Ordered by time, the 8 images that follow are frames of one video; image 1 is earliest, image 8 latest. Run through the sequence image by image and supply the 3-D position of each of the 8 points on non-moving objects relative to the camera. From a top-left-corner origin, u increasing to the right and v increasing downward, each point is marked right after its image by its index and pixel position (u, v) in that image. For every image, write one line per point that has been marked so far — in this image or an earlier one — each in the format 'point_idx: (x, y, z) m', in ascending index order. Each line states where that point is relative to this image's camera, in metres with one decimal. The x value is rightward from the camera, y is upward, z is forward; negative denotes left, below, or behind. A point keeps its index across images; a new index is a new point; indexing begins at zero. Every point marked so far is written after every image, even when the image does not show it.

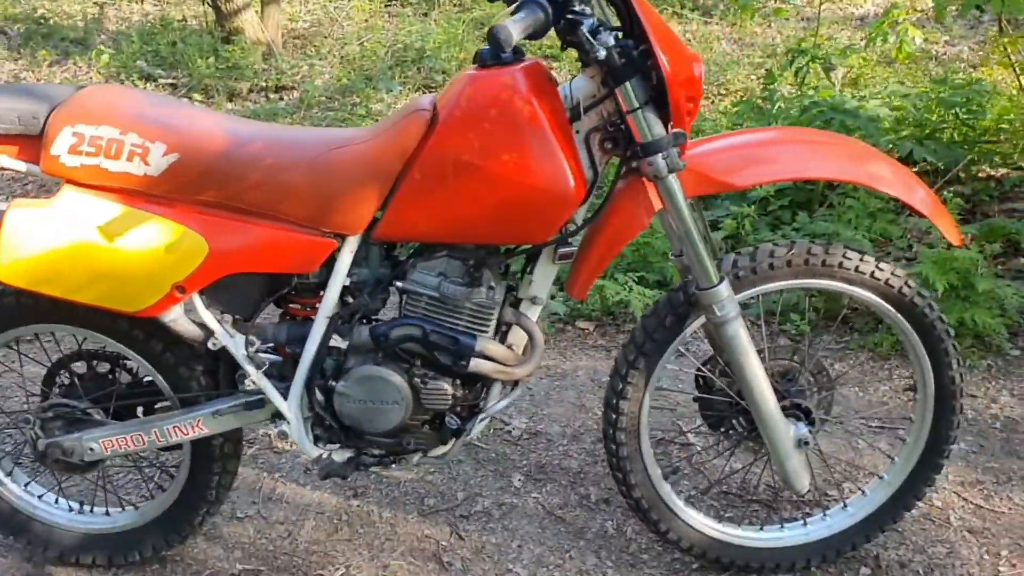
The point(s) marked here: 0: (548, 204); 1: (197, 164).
0: (+0.1, +0.2, +1.9) m
1: (-0.6, +0.2, +2.0) m
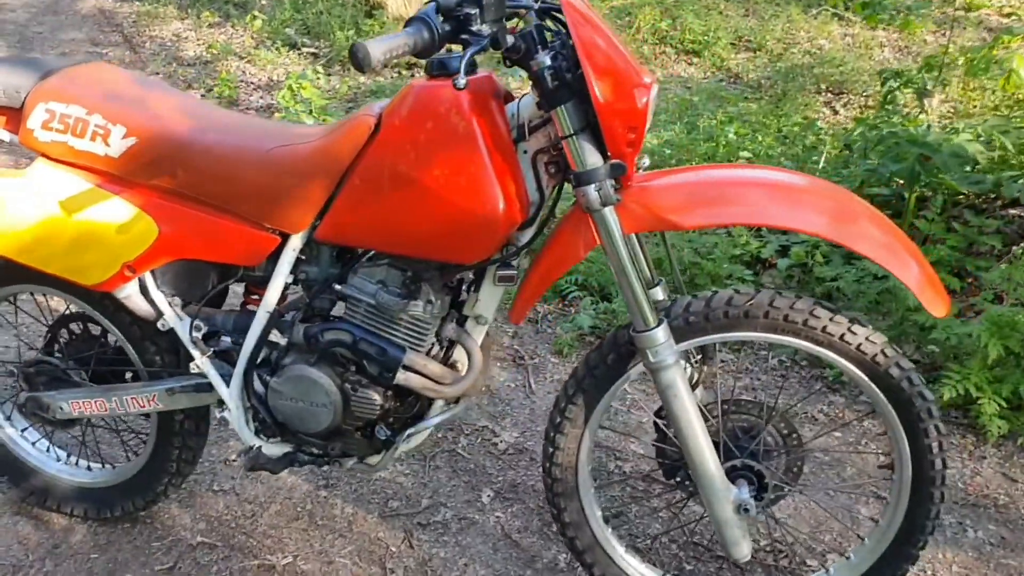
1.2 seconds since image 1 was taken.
0: (-0.1, +0.1, +1.9) m
1: (-0.7, +0.3, +2.0) m
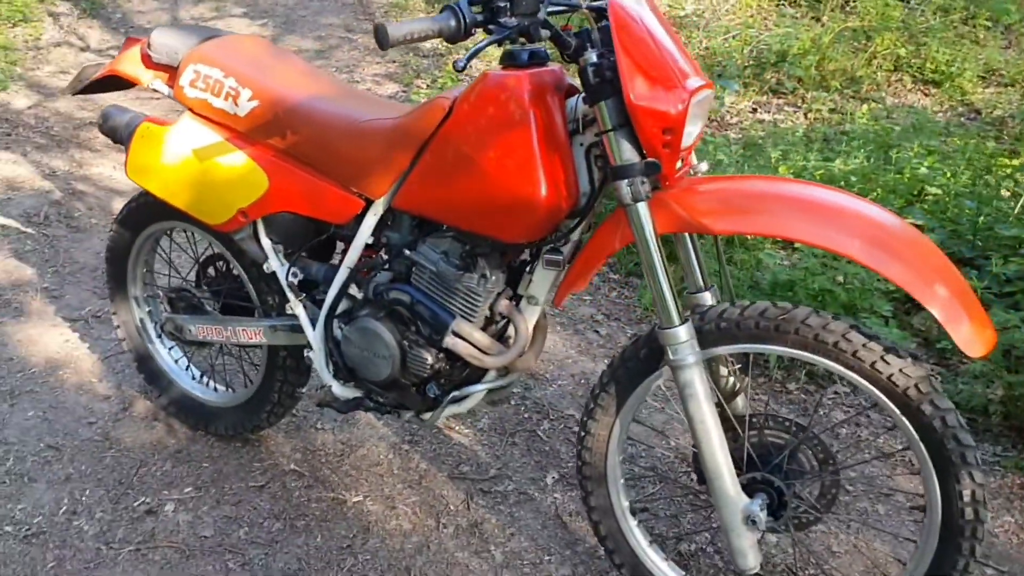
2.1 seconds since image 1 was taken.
0: (0.0, +0.2, +2.0) m
1: (-0.6, +0.4, +2.3) m
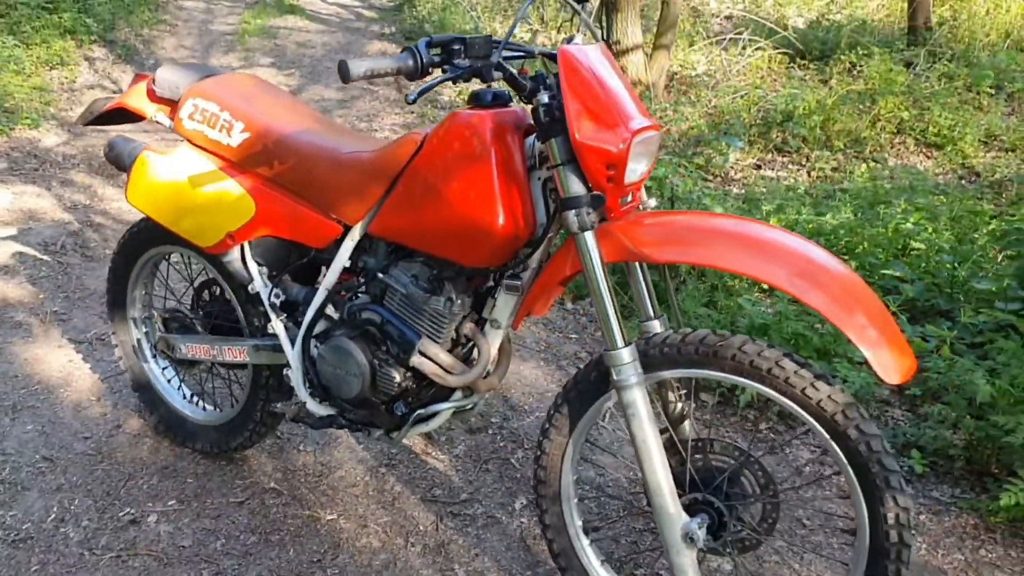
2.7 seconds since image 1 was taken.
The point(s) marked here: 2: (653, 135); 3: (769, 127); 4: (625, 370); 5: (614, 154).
0: (-0.1, +0.1, +2.1) m
1: (-0.6, +0.4, +2.5) m
2: (+0.3, +0.3, +2.0) m
3: (+1.9, +1.2, +7.4) m
4: (+0.2, -0.2, +2.0) m
5: (+0.2, +0.3, +1.9) m
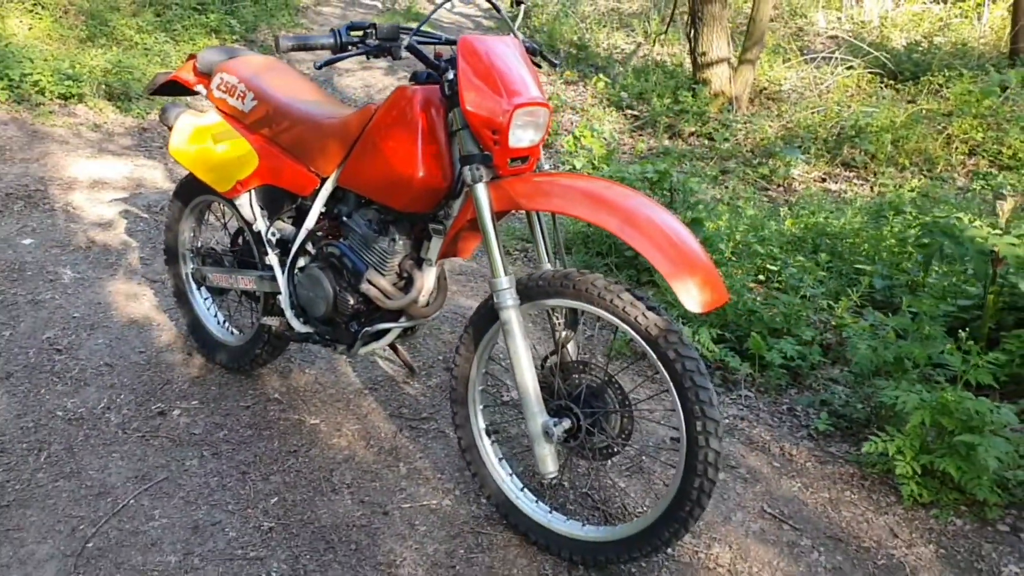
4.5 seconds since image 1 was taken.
0: (-0.3, +0.3, +2.7) m
1: (-0.8, +0.5, +3.1) m
2: (+0.1, +0.4, +2.5) m
3: (+2.5, +1.1, +7.6) m
4: (0.0, 0.0, +2.5) m
5: (0.0, +0.4, +2.4) m
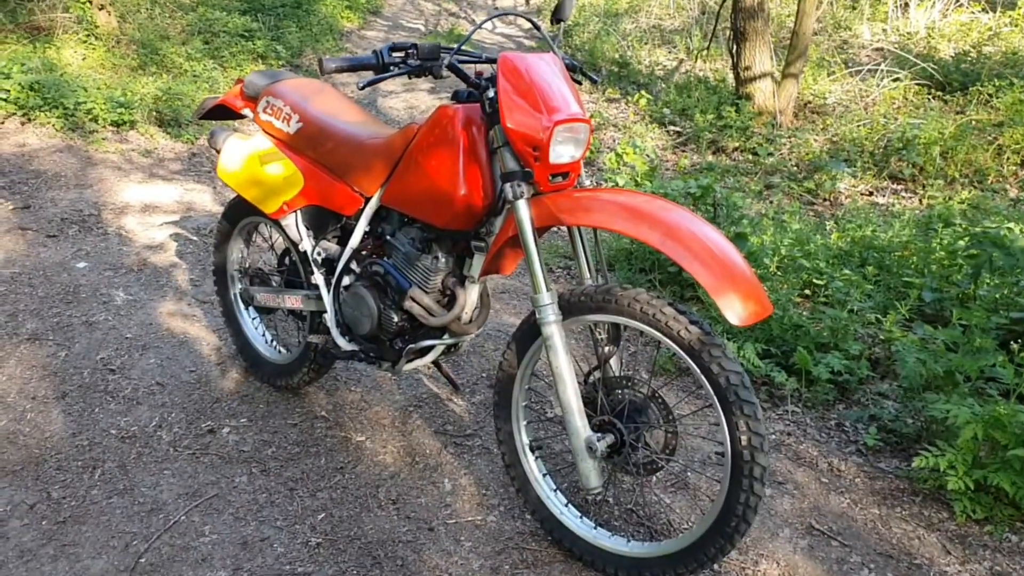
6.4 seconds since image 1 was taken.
0: (-0.2, +0.2, +2.7) m
1: (-0.6, +0.5, +3.2) m
2: (+0.2, +0.4, +2.5) m
3: (+2.8, +1.0, +7.5) m
4: (+0.1, -0.1, +2.6) m
5: (+0.1, +0.4, +2.5) m
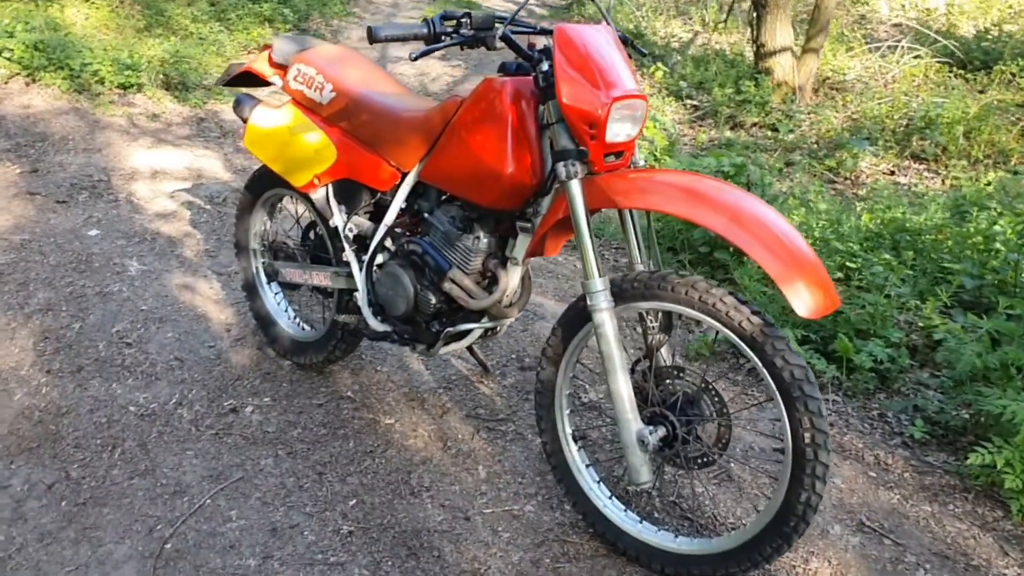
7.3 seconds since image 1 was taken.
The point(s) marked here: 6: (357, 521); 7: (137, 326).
0: (0.0, +0.3, +2.6) m
1: (-0.5, +0.6, +3.0) m
2: (+0.3, +0.4, +2.4) m
3: (+2.9, +1.1, +7.4) m
4: (+0.2, 0.0, +2.4) m
5: (+0.2, +0.4, +2.3) m
6: (-0.4, -0.6, +2.8) m
7: (-1.5, -0.1, +3.9) m
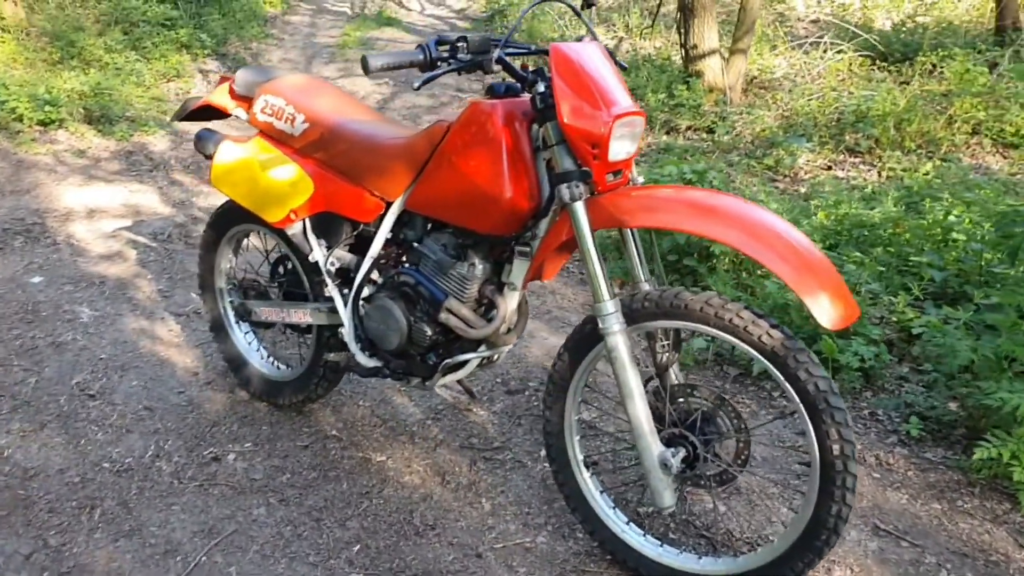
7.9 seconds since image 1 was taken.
0: (0.0, +0.2, +2.5) m
1: (-0.6, +0.4, +2.9) m
2: (+0.3, +0.4, +2.3) m
3: (+2.4, +1.2, +7.5) m
4: (+0.2, -0.1, +2.4) m
5: (+0.2, +0.3, +2.3) m
6: (-0.4, -0.7, +2.7) m
7: (-1.5, -0.3, +3.7) m
